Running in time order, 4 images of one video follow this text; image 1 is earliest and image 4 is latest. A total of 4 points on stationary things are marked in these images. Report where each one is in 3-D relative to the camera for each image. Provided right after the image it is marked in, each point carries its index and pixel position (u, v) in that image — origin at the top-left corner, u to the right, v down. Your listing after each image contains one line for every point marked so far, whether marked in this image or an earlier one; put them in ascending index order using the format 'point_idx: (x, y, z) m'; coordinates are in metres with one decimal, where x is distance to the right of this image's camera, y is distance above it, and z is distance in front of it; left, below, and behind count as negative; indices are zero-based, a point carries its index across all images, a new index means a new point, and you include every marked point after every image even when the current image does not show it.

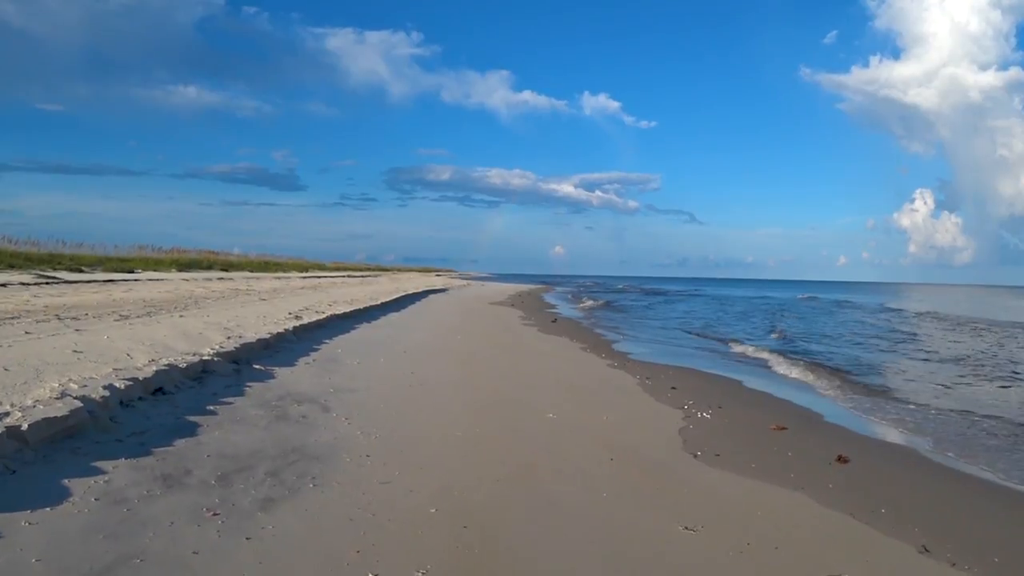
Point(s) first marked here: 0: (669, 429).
0: (+1.8, -1.6, +7.6) m
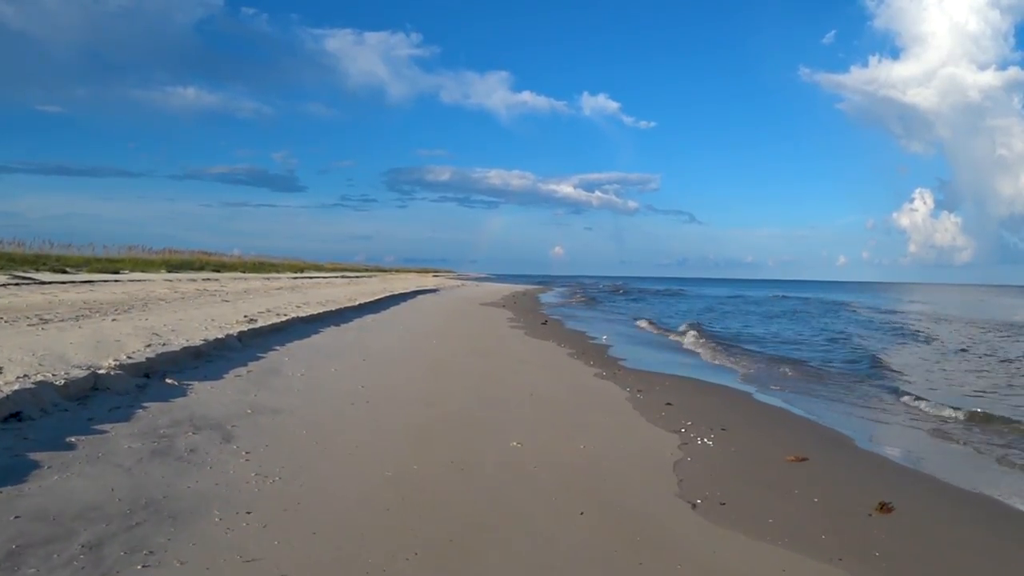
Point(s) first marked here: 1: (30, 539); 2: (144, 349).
0: (+1.4, -1.6, +6.1) m
1: (-2.6, -1.3, +3.6) m
2: (-4.7, -0.8, +8.6) m
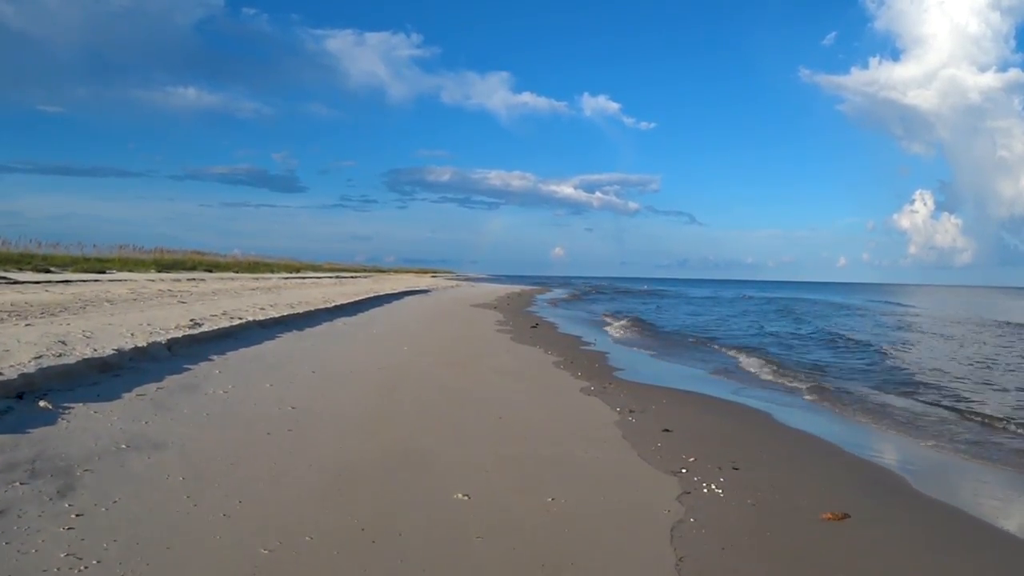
0: (+1.0, -1.6, +4.6) m
1: (-3.0, -1.3, +2.1) m
2: (-5.1, -0.8, +7.1) m
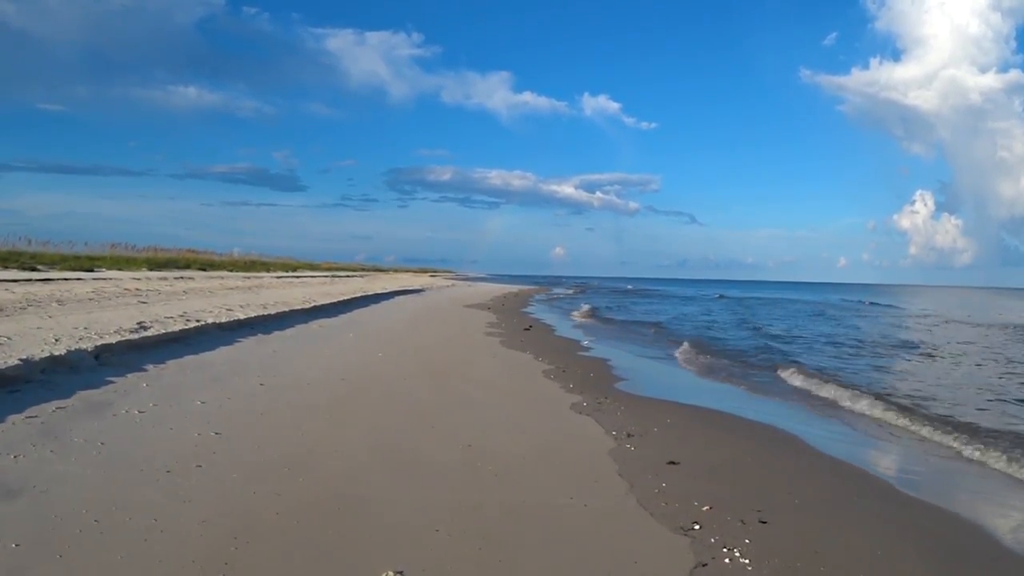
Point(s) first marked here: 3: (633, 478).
0: (+0.7, -1.6, +3.4) m
1: (-3.2, -1.3, +0.9) m
2: (-5.4, -0.8, +5.9) m
3: (+1.0, -1.5, +5.6) m
